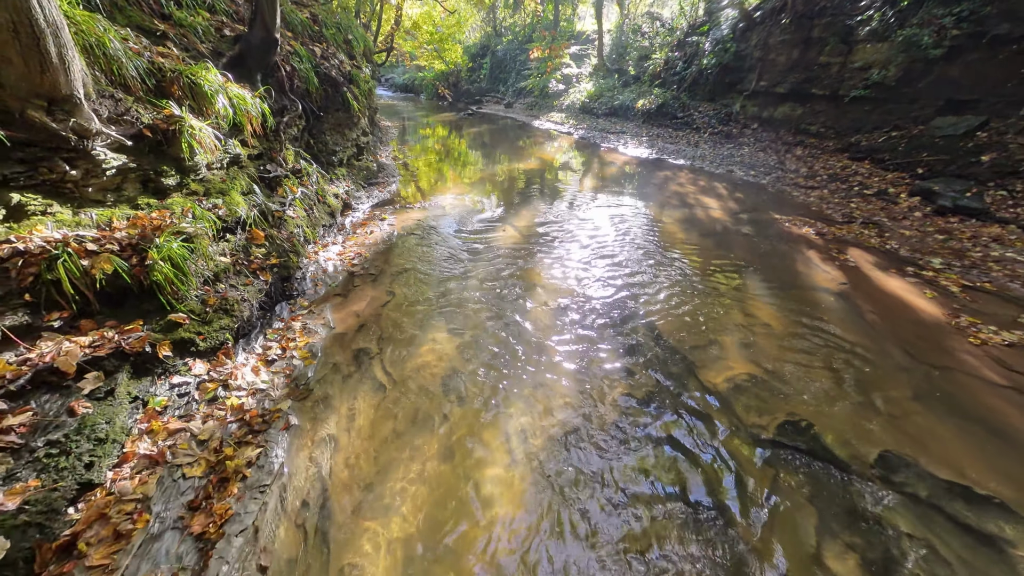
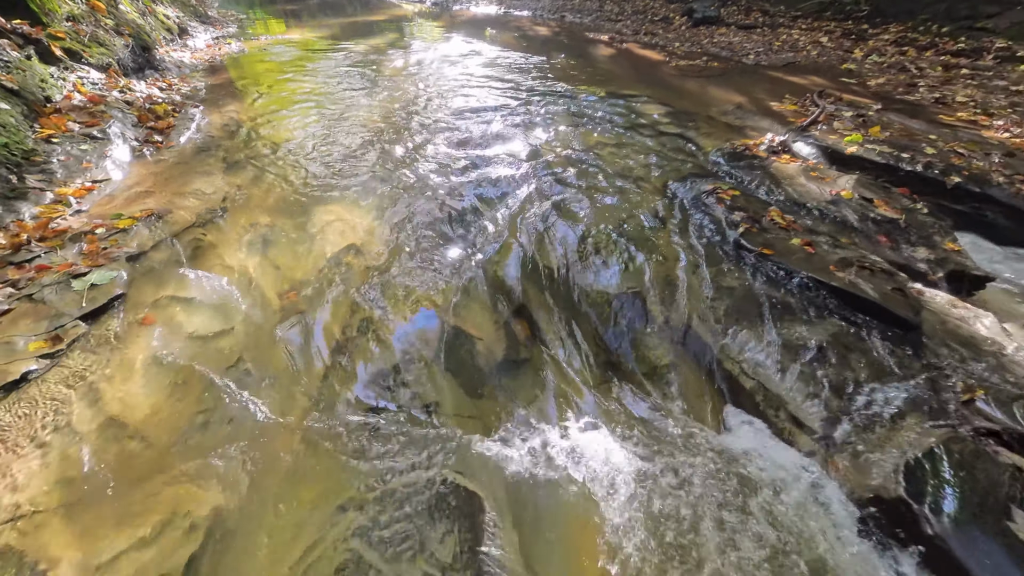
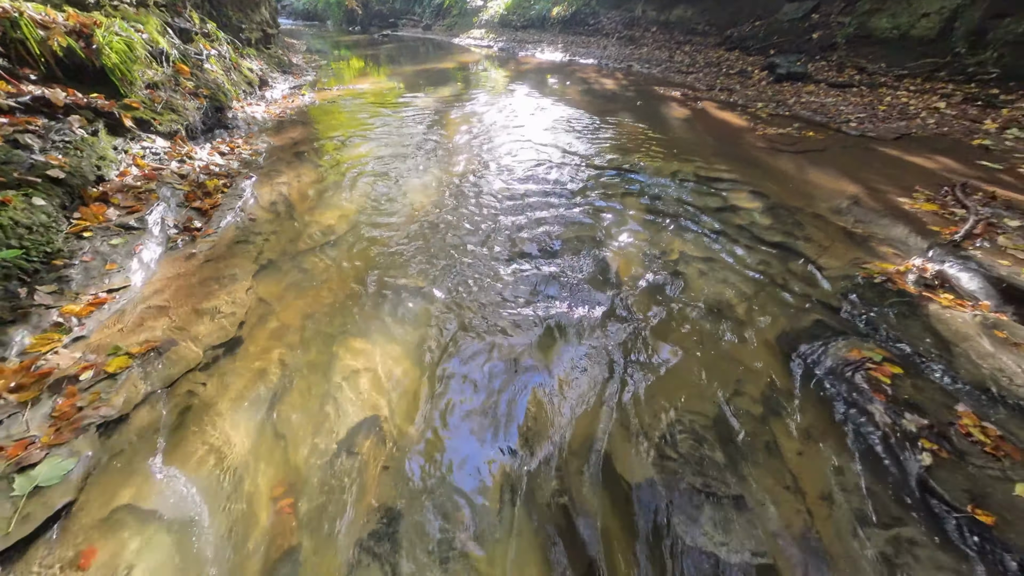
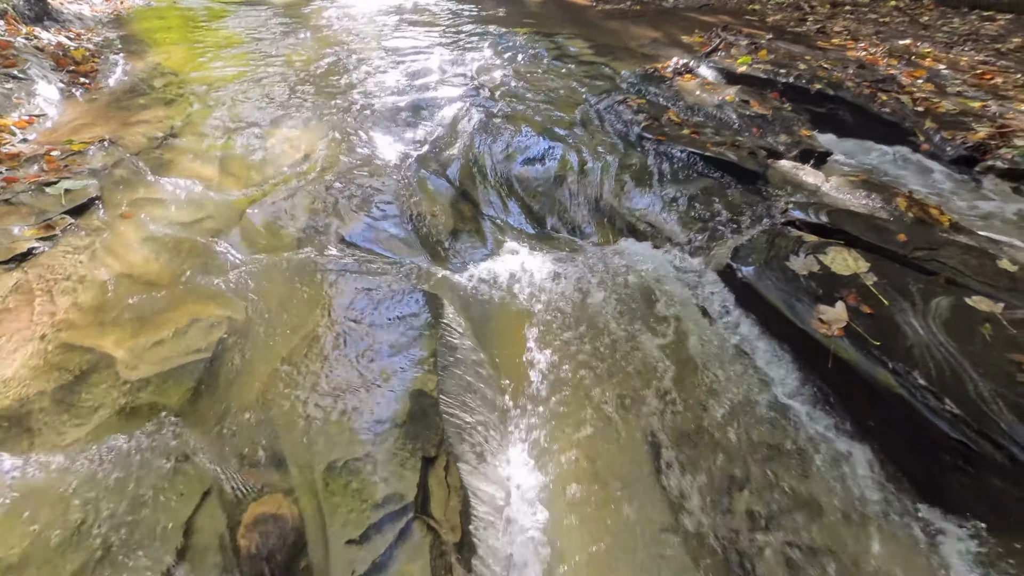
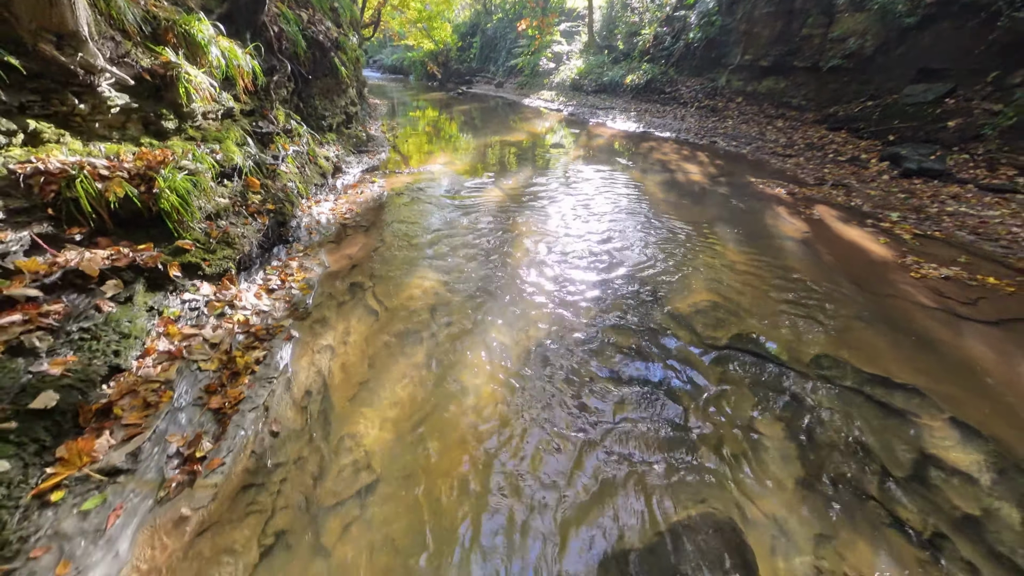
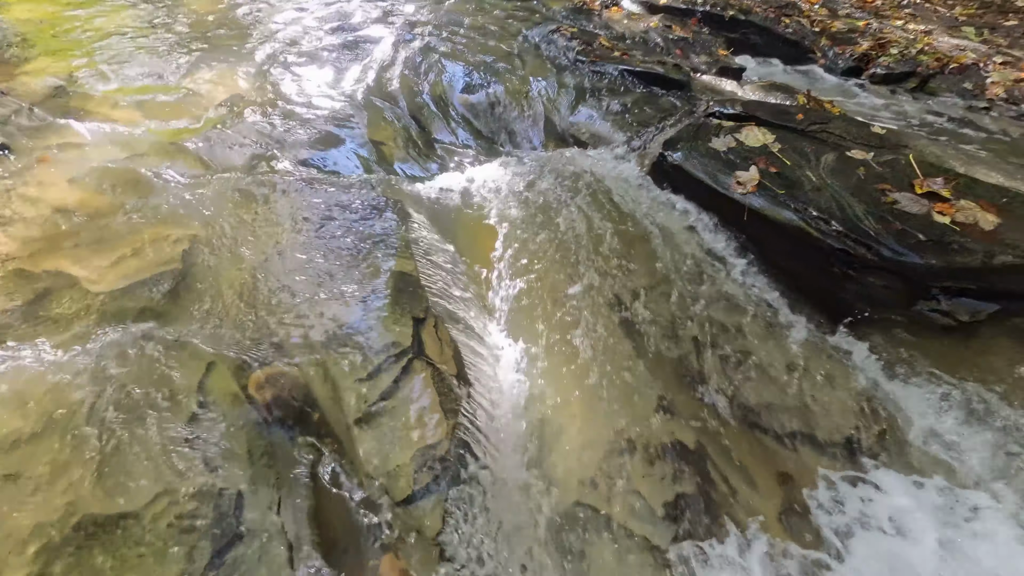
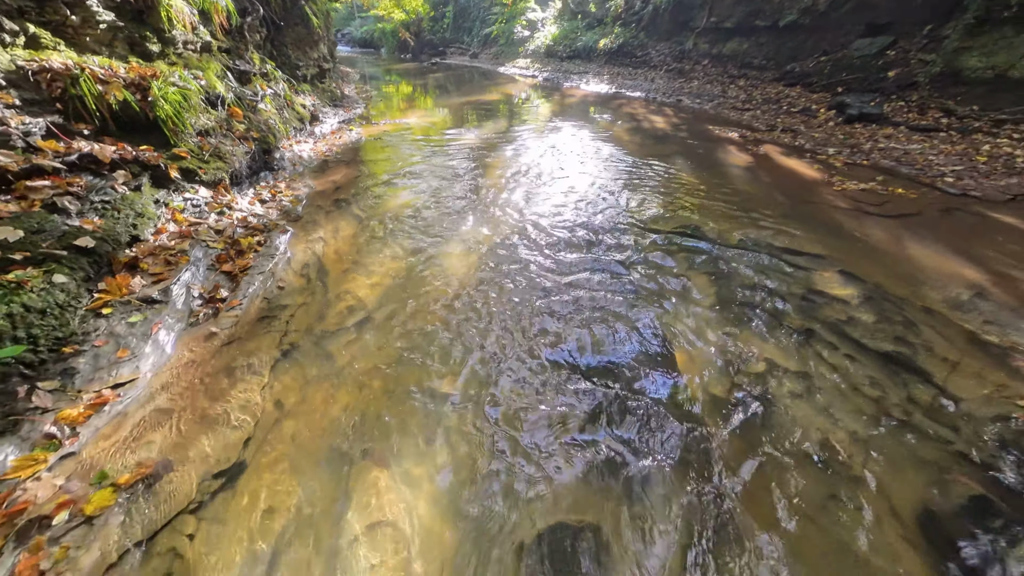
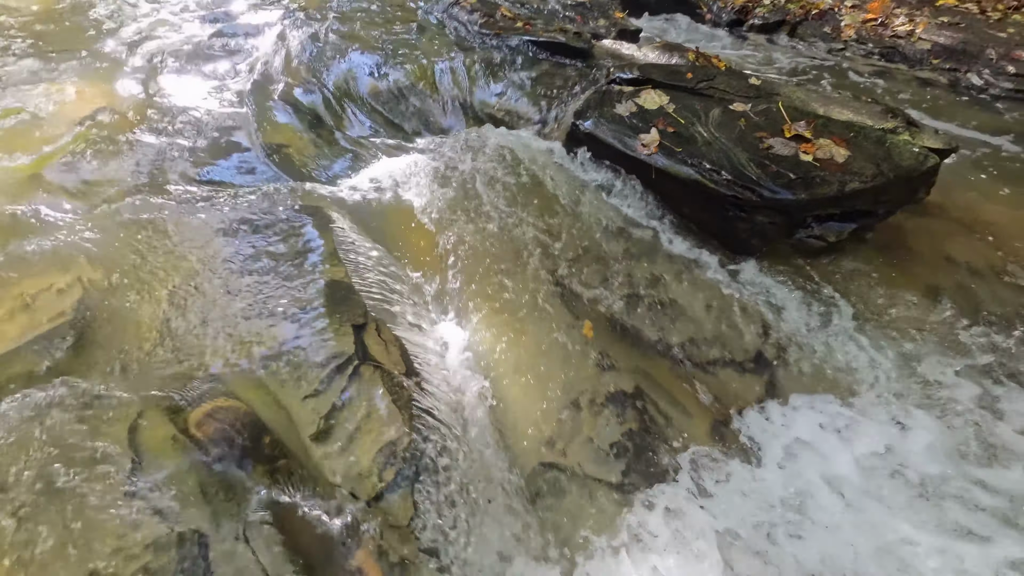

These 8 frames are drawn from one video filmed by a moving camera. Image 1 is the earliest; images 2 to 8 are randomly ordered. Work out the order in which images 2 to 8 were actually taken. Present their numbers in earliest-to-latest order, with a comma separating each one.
5, 7, 3, 2, 4, 6, 8
